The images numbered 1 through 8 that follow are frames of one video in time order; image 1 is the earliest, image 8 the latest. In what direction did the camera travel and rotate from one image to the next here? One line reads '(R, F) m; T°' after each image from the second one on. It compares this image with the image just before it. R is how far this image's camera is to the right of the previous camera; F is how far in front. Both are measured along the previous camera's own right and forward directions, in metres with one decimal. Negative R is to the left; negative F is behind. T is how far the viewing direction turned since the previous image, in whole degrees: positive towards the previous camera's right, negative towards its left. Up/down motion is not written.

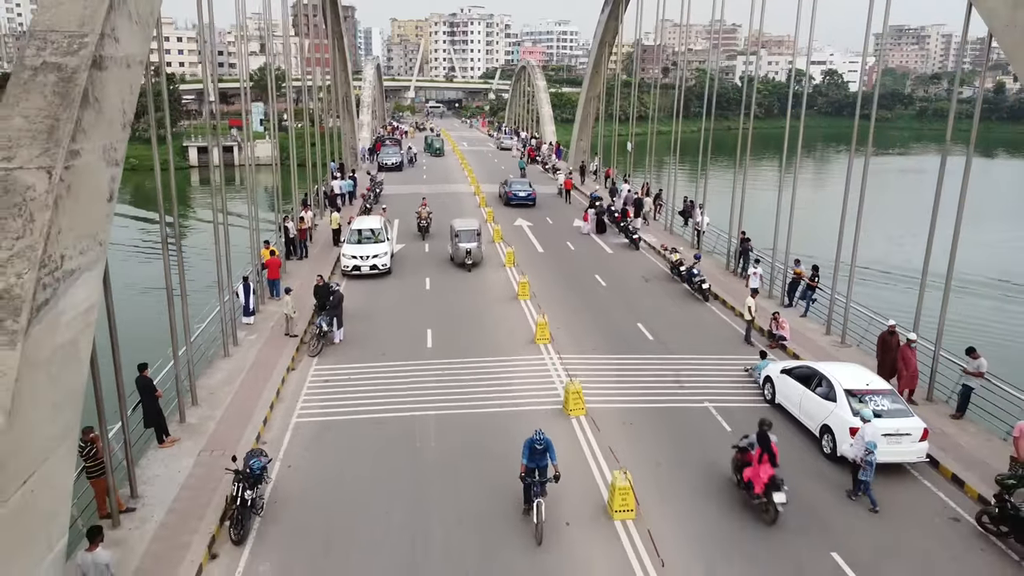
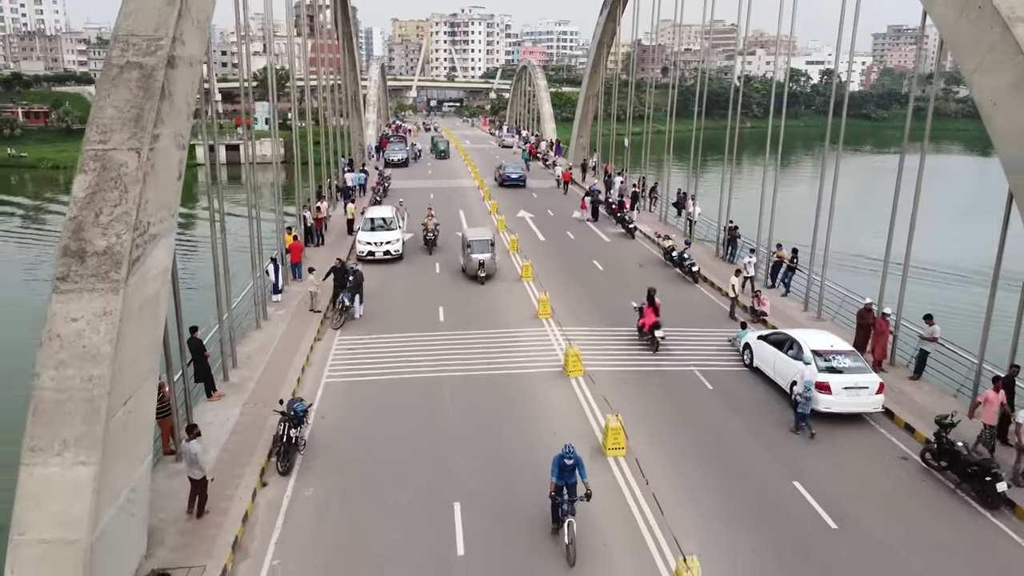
(-0.1, -1.8) m; 0°
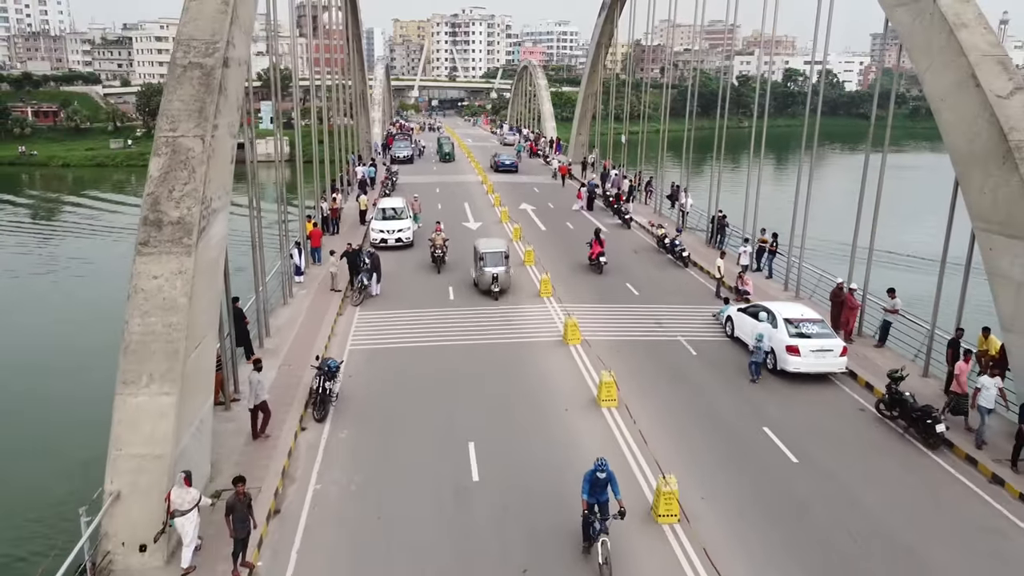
(-0.1, -1.8) m; 0°
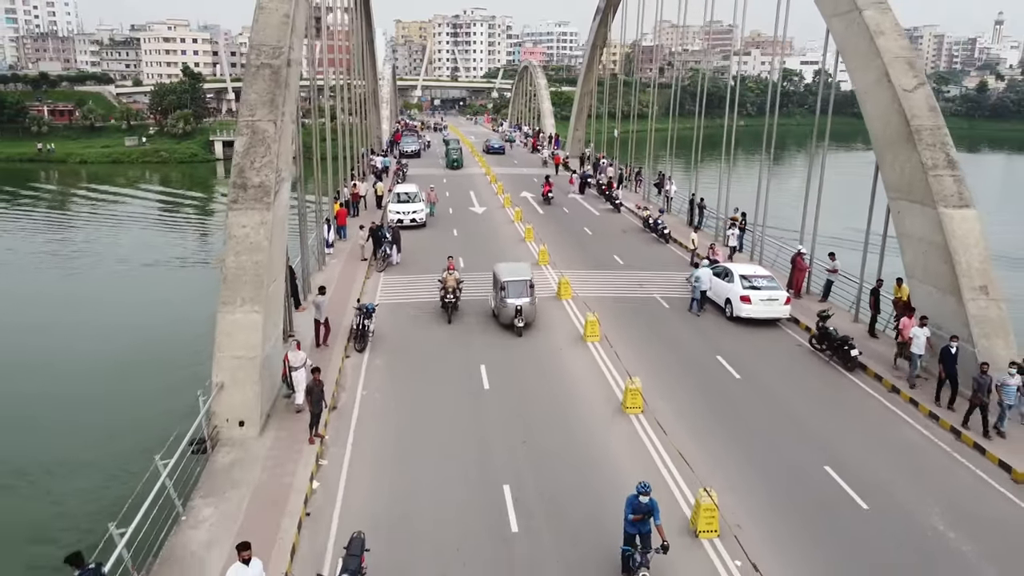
(0.0, -3.5) m; 0°
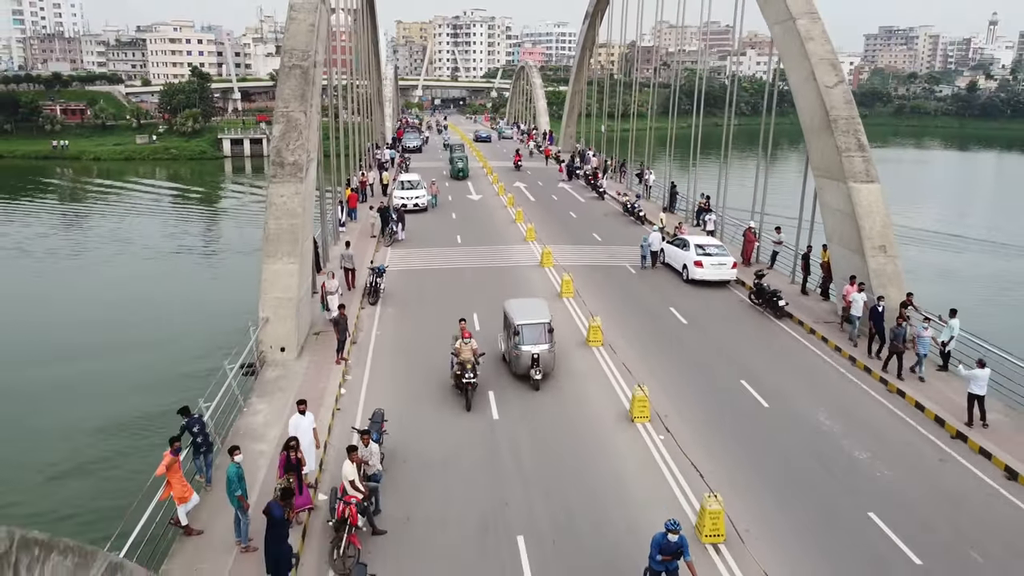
(+0.3, -3.6) m; 0°
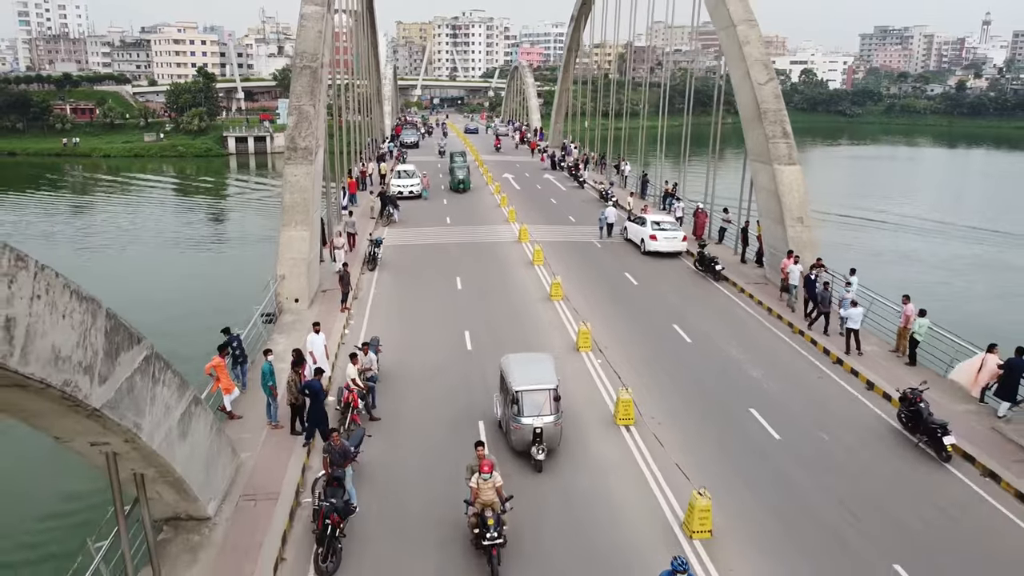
(+0.7, -3.6) m; 0°
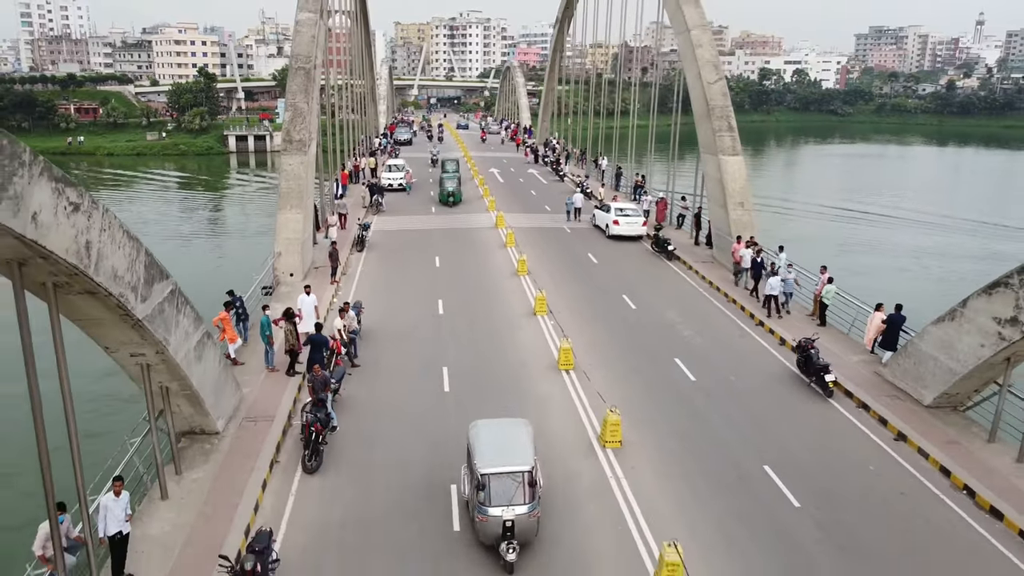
(+0.8, -2.7) m; 0°
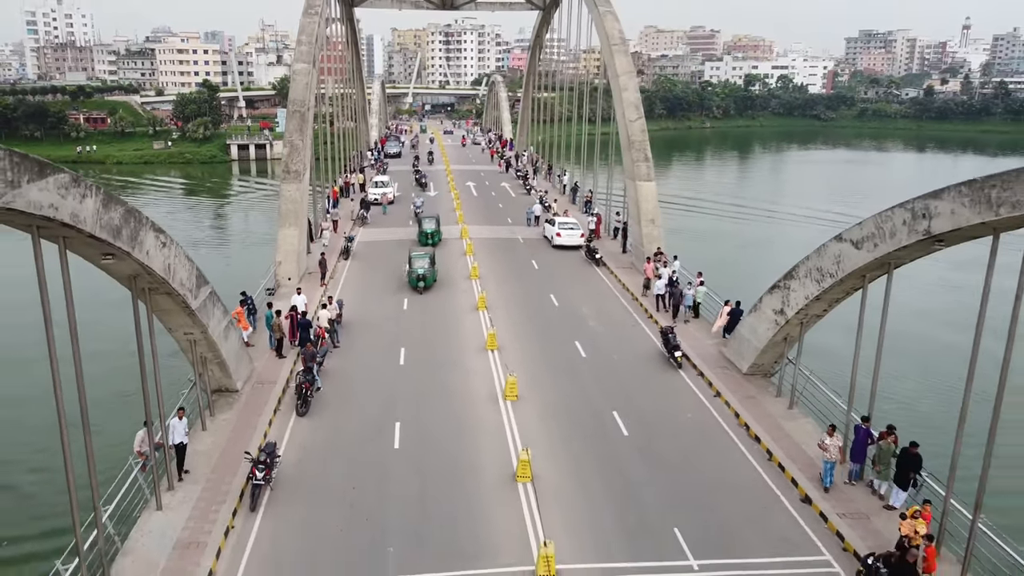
(+1.7, -6.1) m; 0°
